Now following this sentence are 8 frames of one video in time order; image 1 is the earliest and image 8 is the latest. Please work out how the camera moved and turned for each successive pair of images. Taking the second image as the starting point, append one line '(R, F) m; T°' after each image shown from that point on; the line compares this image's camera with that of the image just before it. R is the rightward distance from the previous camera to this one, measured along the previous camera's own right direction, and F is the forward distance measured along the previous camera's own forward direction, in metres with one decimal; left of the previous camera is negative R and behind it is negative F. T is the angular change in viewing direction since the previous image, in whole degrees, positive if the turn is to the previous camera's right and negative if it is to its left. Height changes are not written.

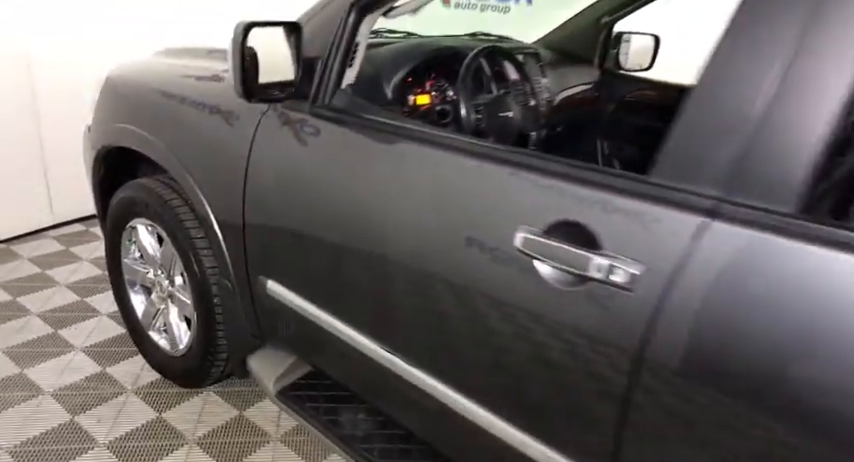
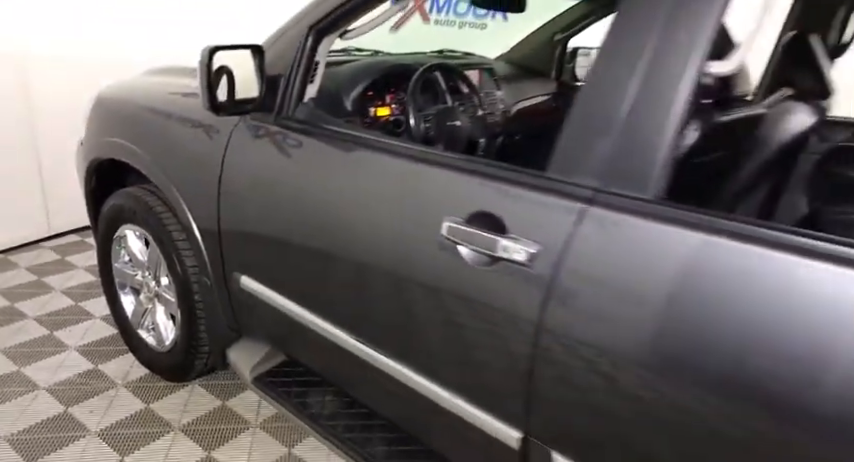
(+0.1, -0.2) m; 0°
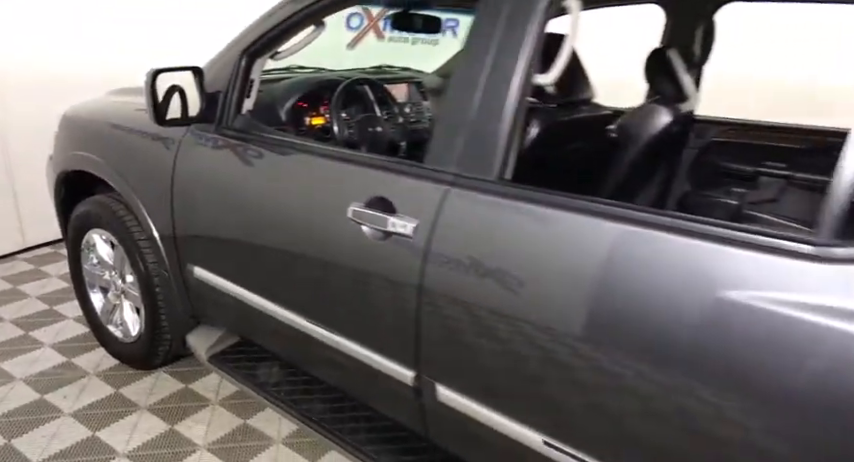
(+0.2, -0.3) m; +2°
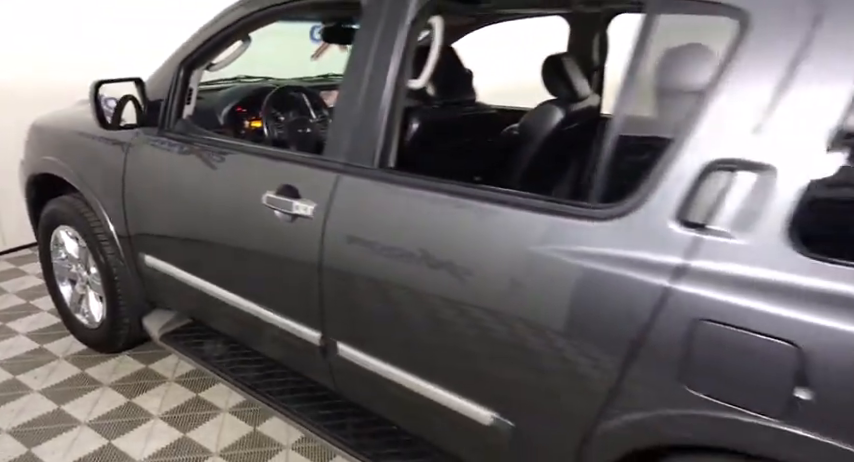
(+0.3, -0.3) m; 0°
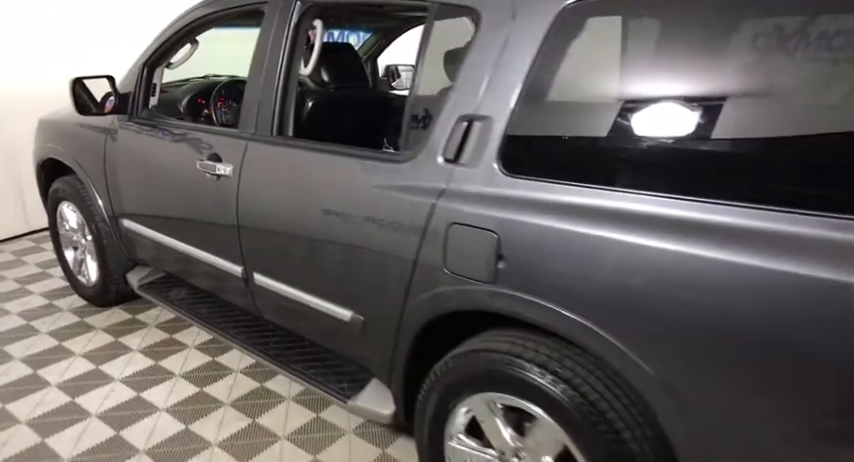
(+0.5, -0.4) m; -3°
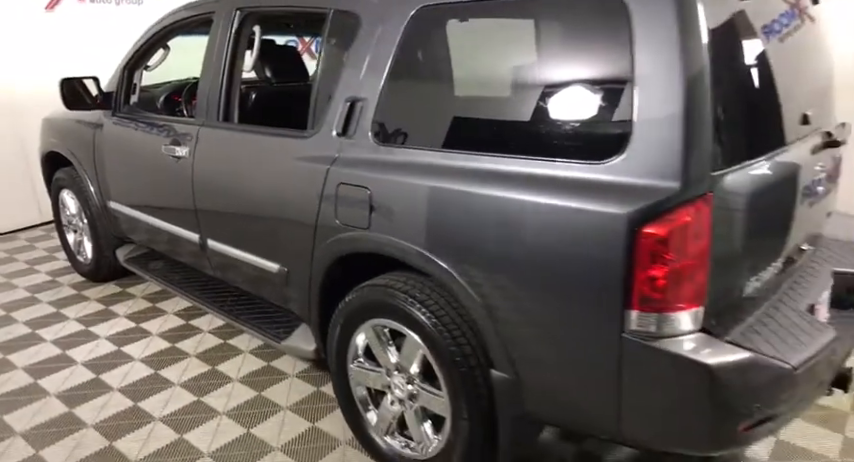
(+0.4, -0.4) m; -2°
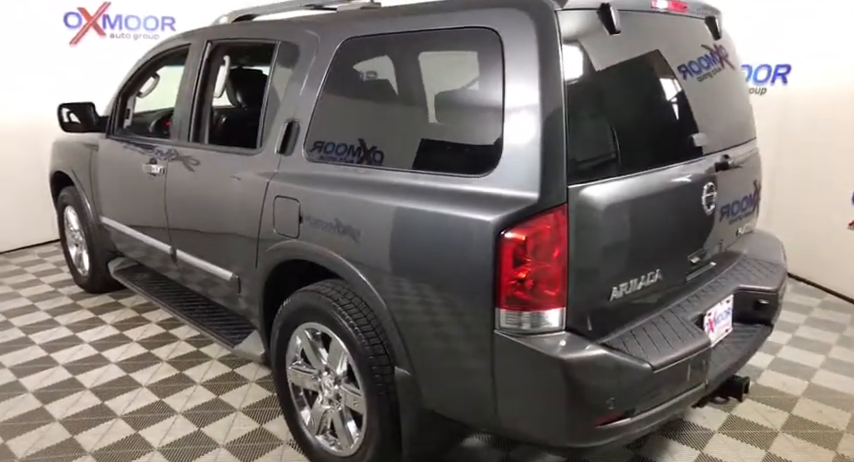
(+0.3, -0.1) m; -3°
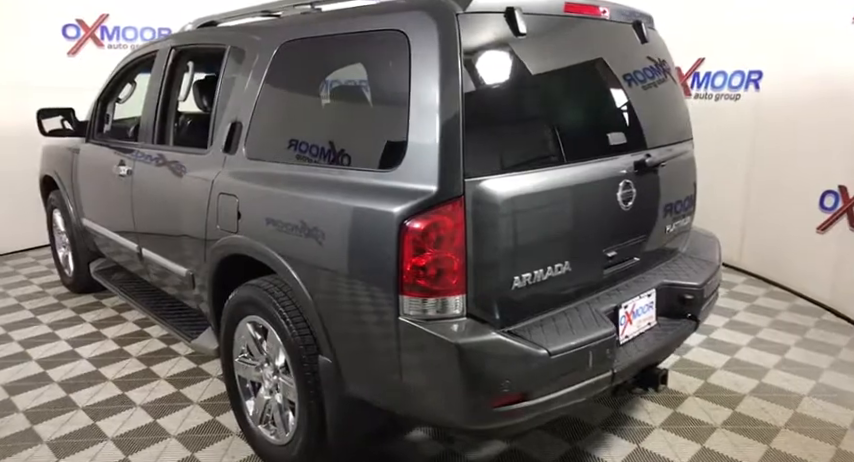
(+0.3, -0.1) m; -1°
